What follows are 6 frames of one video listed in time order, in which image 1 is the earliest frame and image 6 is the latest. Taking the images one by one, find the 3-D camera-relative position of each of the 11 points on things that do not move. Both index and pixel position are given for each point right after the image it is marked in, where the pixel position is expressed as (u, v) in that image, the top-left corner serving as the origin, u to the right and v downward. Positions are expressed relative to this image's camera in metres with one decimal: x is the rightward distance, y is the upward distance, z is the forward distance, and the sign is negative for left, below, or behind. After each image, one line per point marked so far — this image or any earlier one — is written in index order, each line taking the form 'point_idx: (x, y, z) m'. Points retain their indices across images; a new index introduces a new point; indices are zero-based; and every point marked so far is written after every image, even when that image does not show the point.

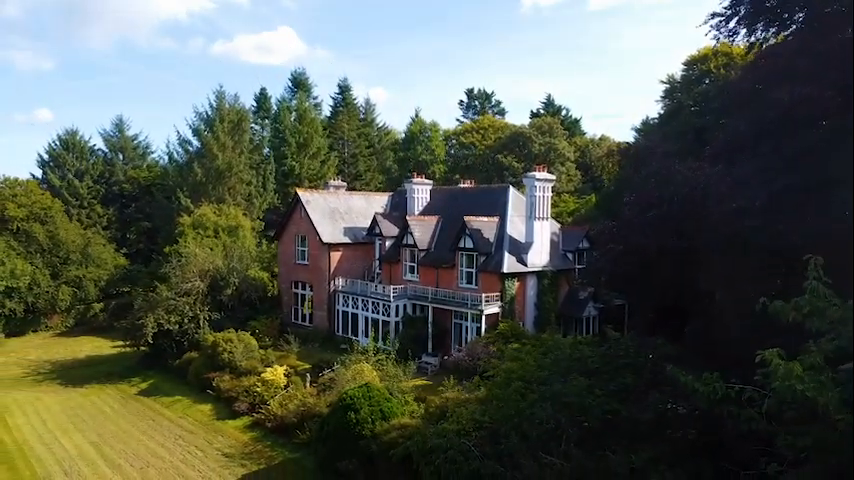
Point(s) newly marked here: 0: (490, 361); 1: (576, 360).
0: (+1.8, -3.4, +18.2) m
1: (+2.9, -2.0, +11.5) m
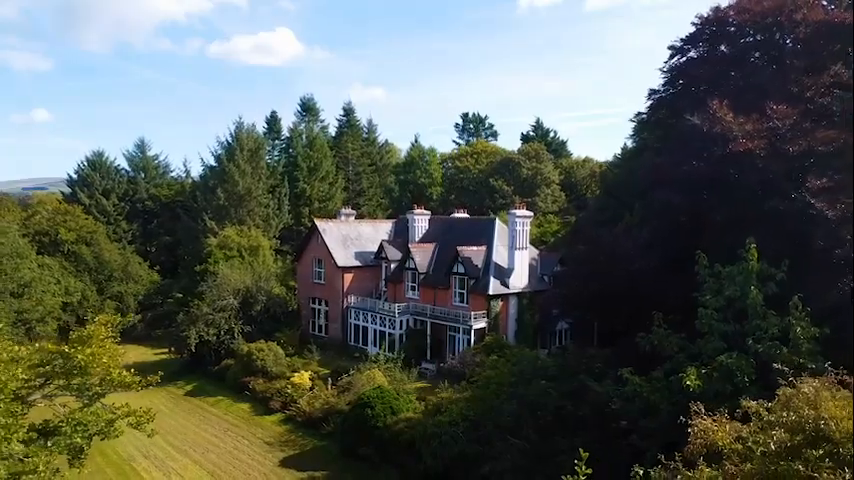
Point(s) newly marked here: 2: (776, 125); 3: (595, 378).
0: (+1.8, -4.6, +23.0) m
1: (+2.9, -3.2, +16.3) m
2: (+7.2, +2.4, +13.1) m
3: (+4.0, -3.3, +15.0) m
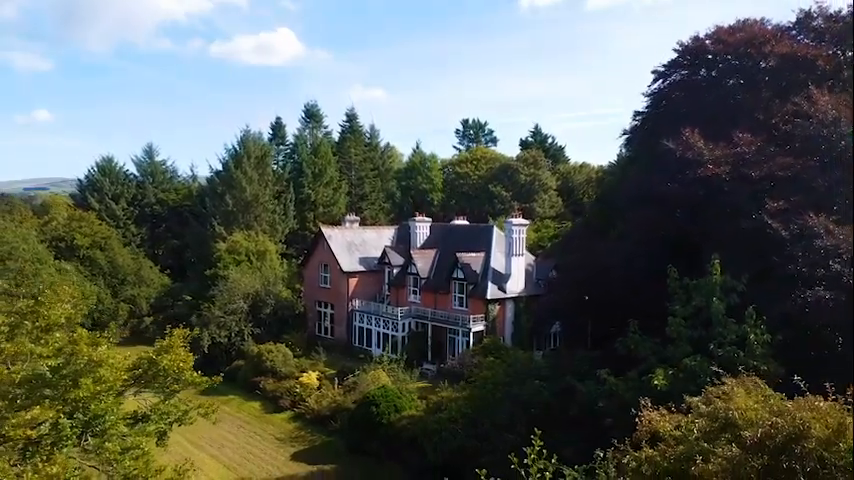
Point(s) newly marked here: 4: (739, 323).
0: (+1.8, -4.9, +24.5) m
1: (+2.9, -3.6, +17.8) m
2: (+7.3, +2.1, +14.6) m
3: (+4.0, -3.6, +16.5) m
4: (+6.4, -1.7, +13.0) m
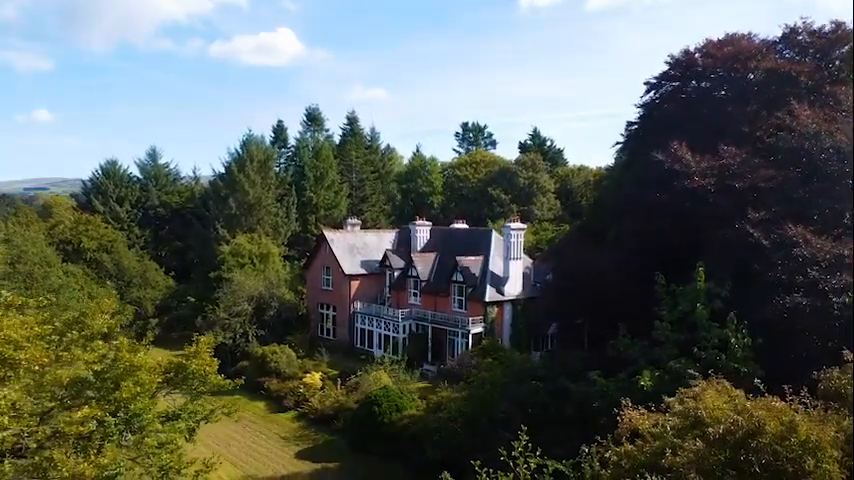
0: (+1.8, -5.1, +25.2) m
1: (+3.0, -3.7, +18.6) m
2: (+7.3, +1.9, +15.4) m
3: (+4.0, -3.8, +17.3) m
4: (+6.4, -1.9, +13.7) m
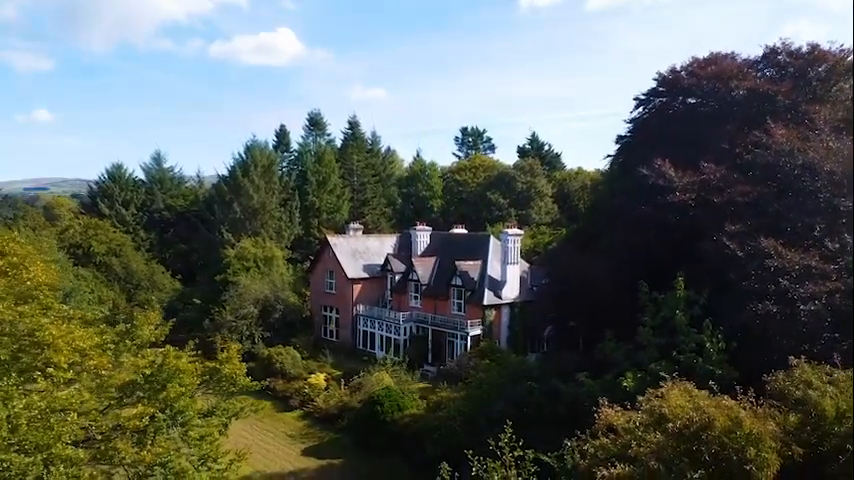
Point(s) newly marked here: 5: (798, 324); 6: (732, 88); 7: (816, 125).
0: (+1.8, -5.4, +26.4) m
1: (+3.0, -4.0, +19.7) m
2: (+7.3, +1.6, +16.5) m
3: (+4.0, -4.1, +18.4) m
4: (+6.4, -2.2, +14.9) m
5: (+8.0, -1.8, +13.6) m
6: (+9.2, +4.6, +19.1) m
7: (+10.2, +3.0, +16.6) m
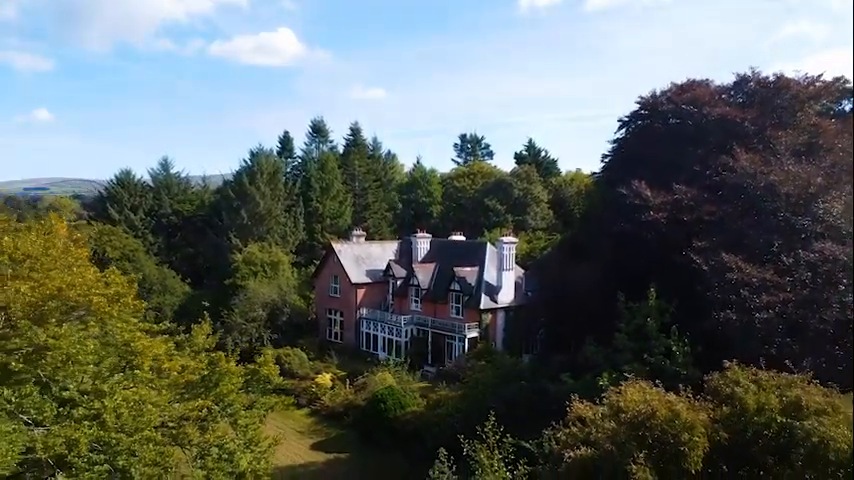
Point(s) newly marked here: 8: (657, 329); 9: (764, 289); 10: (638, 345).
0: (+1.8, -5.8, +28.2) m
1: (+3.0, -4.4, +21.6) m
2: (+7.3, +1.2, +18.4) m
3: (+4.0, -4.5, +20.3) m
4: (+6.4, -2.6, +16.7) m
5: (+8.0, -2.2, +15.5) m
6: (+9.2, +4.2, +21.0) m
7: (+10.2, +2.6, +18.4) m
8: (+6.0, -2.3, +16.6) m
9: (+8.2, -1.2, +15.5) m
10: (+5.6, -2.7, +16.7) m
